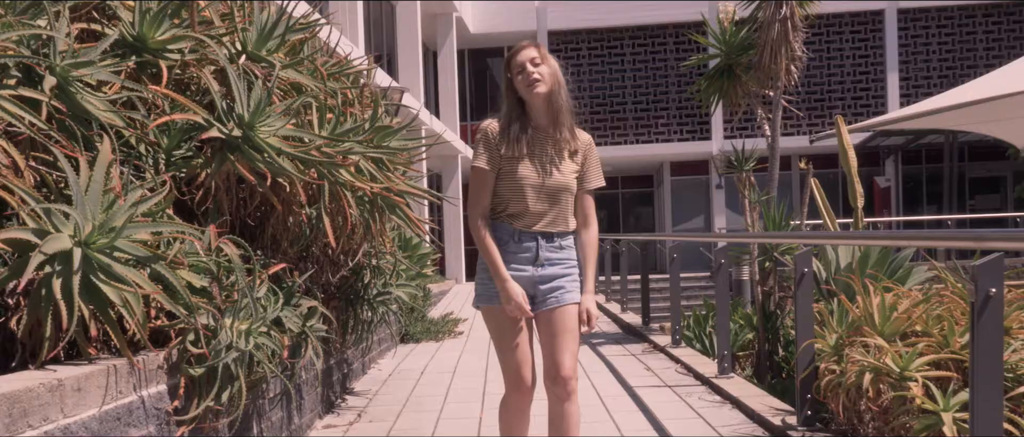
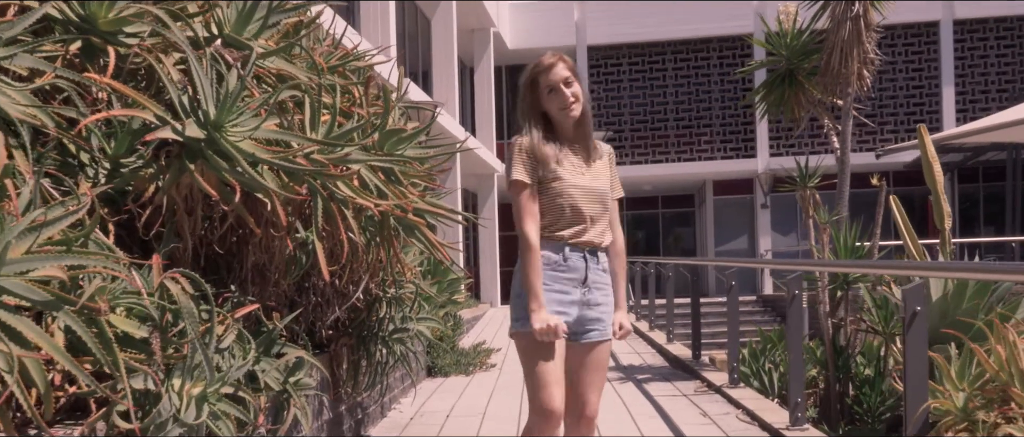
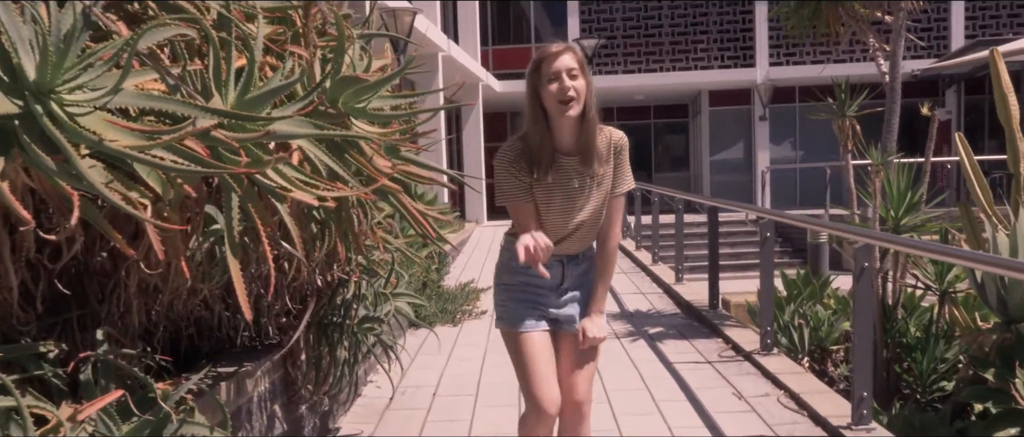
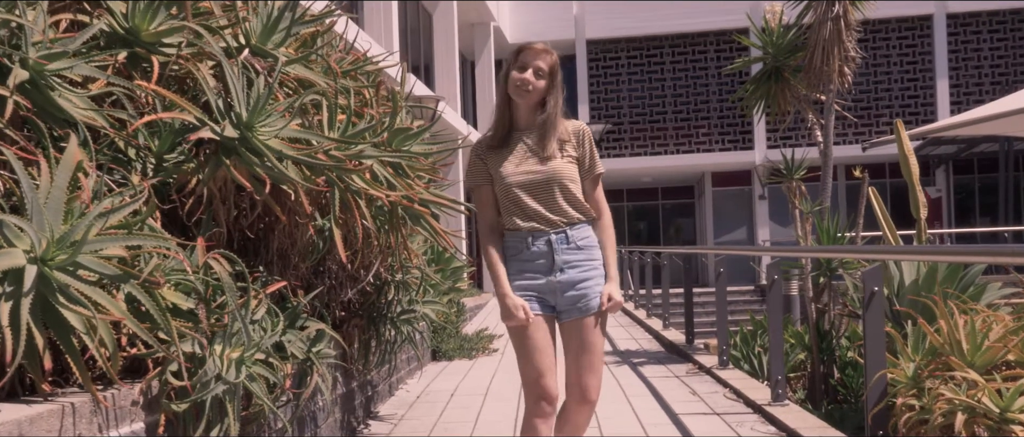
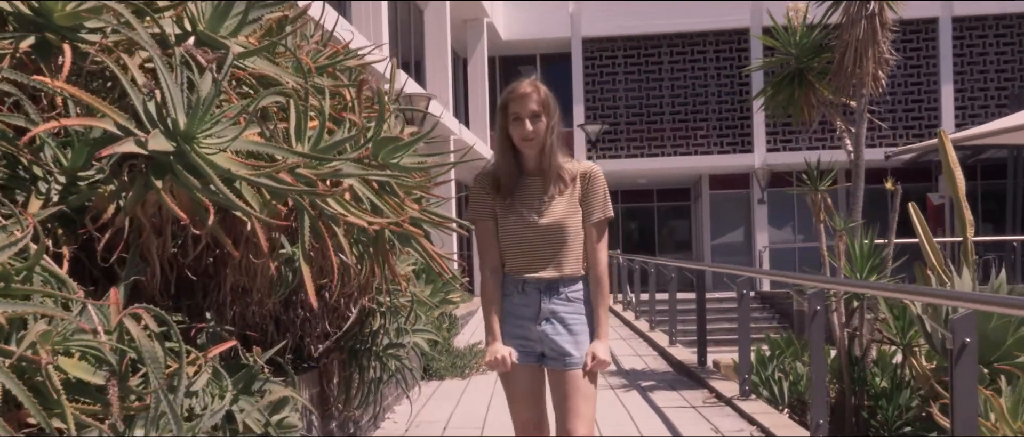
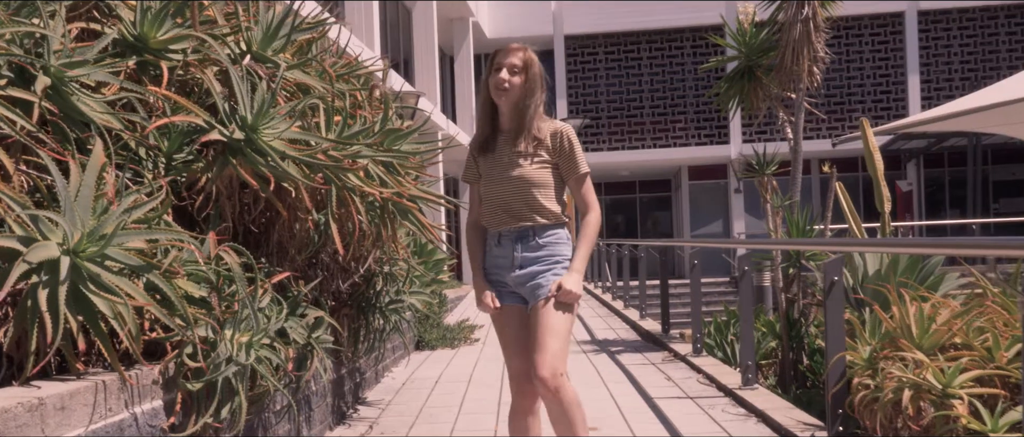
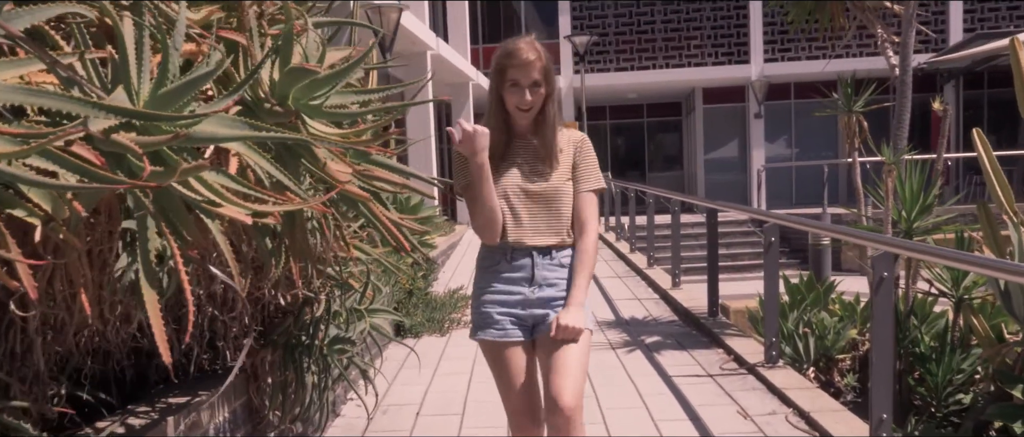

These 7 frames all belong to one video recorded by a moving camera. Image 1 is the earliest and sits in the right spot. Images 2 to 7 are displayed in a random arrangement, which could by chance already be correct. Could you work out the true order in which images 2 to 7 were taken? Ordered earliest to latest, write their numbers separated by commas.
6, 4, 2, 5, 3, 7
